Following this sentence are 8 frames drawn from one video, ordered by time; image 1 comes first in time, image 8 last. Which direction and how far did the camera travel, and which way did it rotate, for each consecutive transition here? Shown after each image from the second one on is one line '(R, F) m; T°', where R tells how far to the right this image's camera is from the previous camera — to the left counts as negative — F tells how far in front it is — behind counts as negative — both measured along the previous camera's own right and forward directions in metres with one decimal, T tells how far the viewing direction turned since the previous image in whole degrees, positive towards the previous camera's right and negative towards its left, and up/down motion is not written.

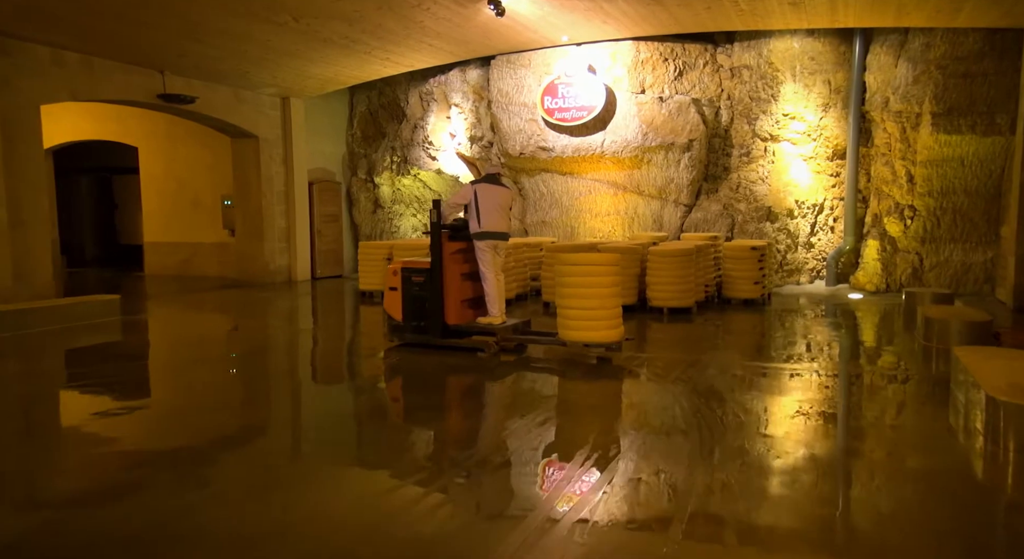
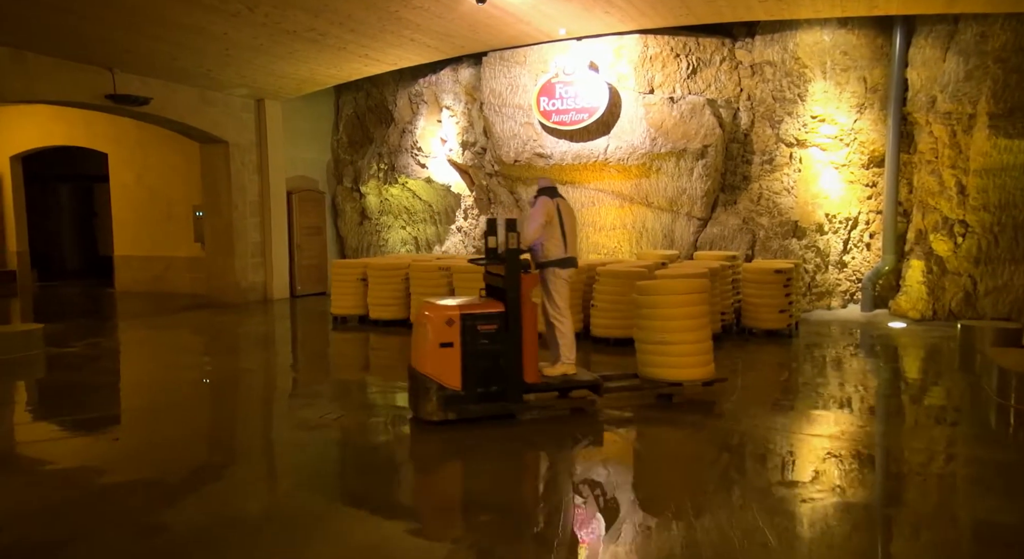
(+0.3, +1.1) m; -1°
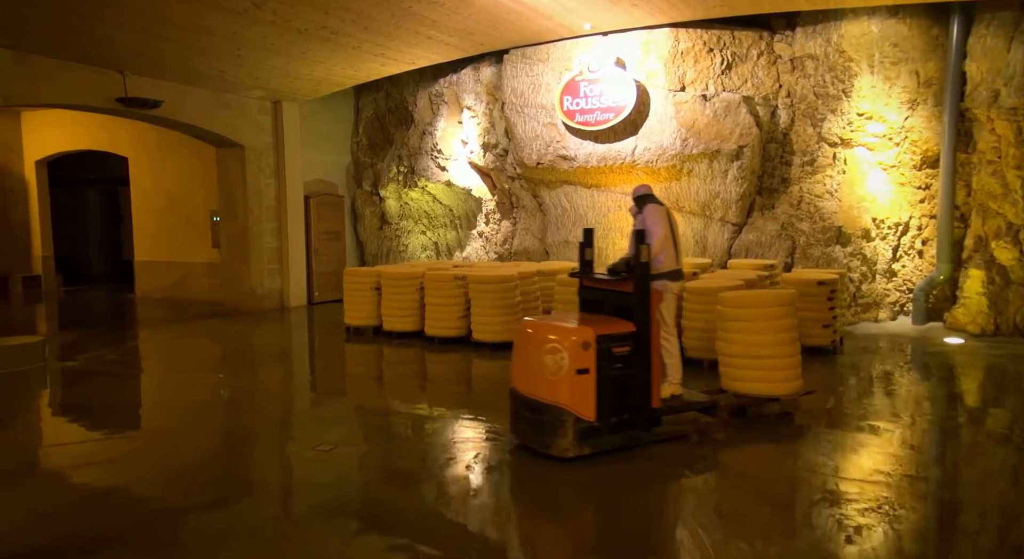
(+0.1, +0.5) m; -3°
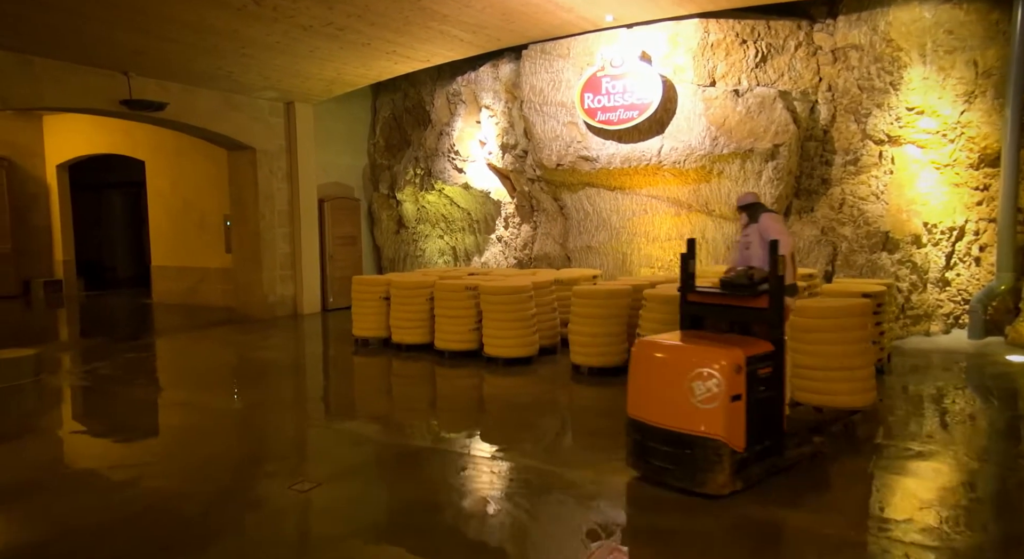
(+0.2, +0.5) m; -3°
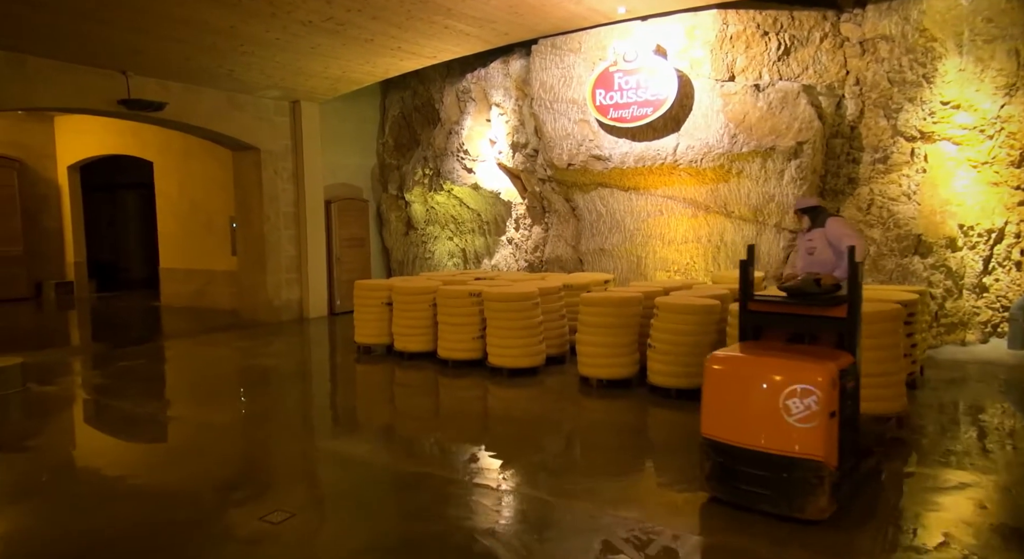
(+0.1, +0.3) m; -2°
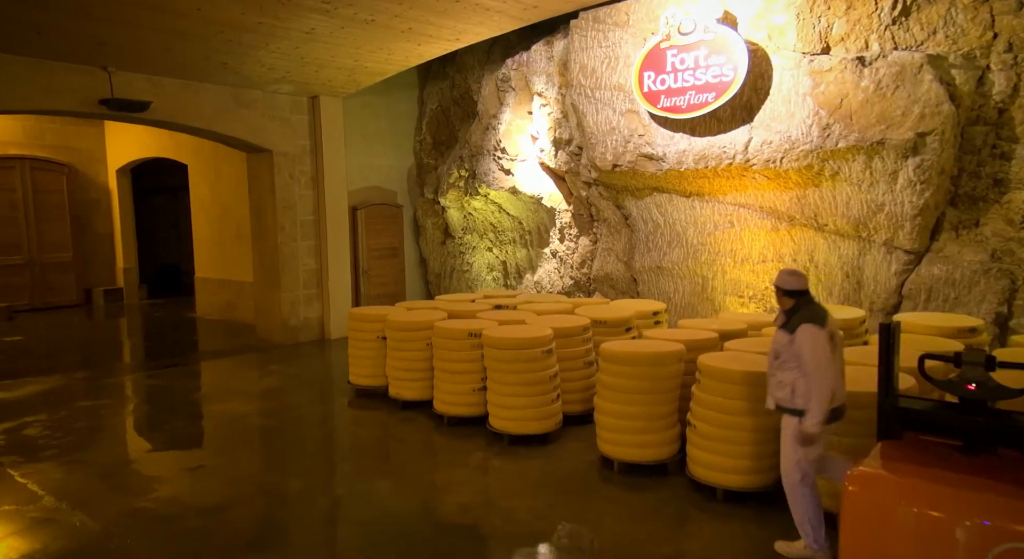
(+0.6, +1.4) m; -8°
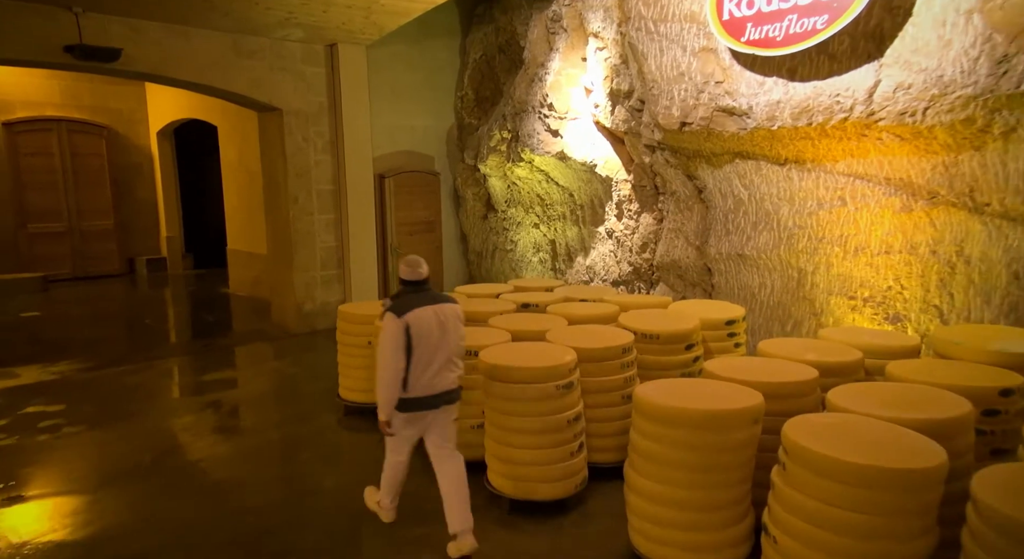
(+0.4, +1.4) m; -7°
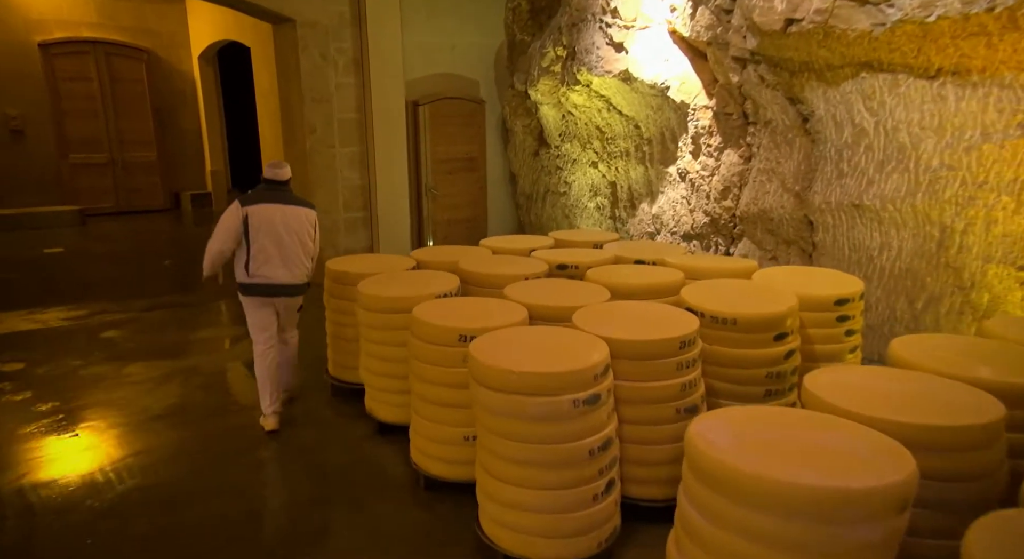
(+0.3, +1.2) m; -7°
